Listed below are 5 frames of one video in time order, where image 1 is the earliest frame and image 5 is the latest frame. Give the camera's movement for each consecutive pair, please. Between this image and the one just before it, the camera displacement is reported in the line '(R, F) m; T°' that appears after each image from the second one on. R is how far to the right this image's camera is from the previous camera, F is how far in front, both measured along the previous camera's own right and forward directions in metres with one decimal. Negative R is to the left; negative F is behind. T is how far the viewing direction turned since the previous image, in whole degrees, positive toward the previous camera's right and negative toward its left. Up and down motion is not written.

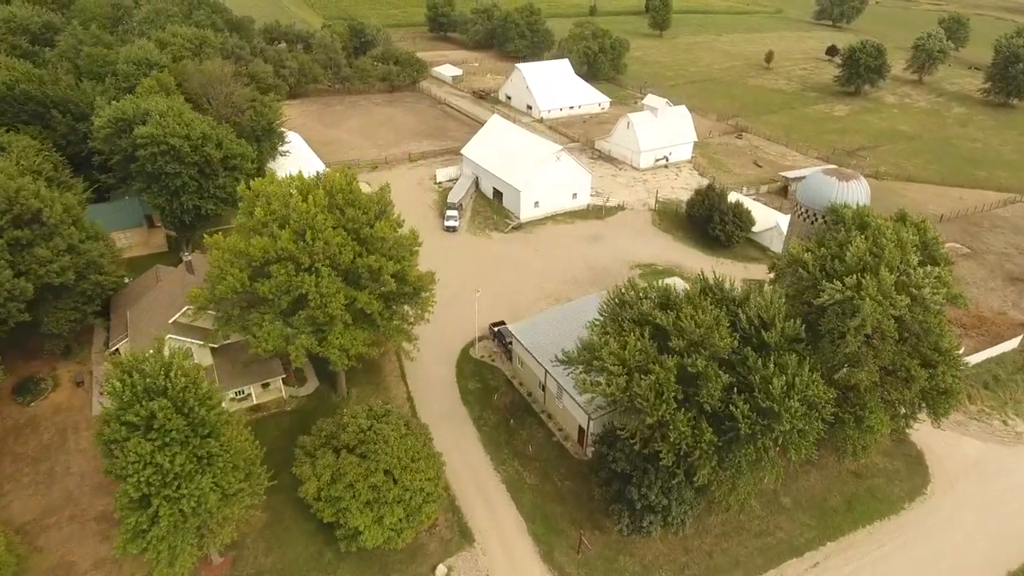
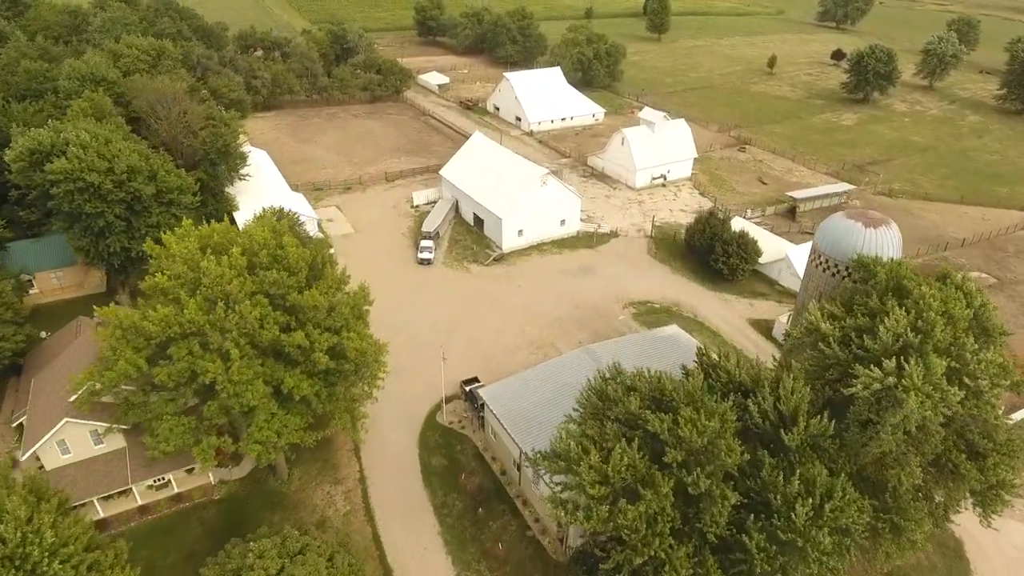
(+1.2, +4.8) m; 0°
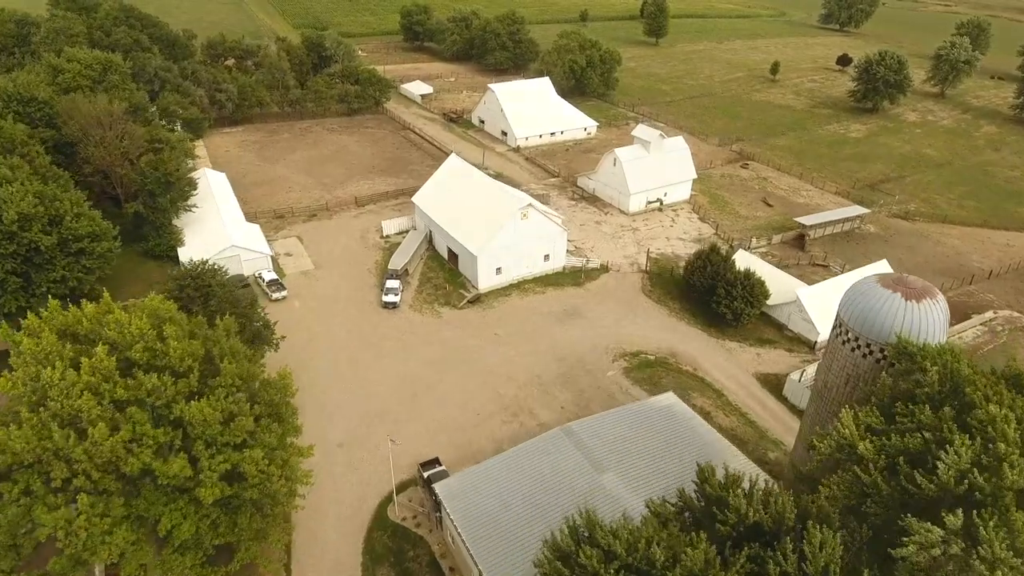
(+1.3, +5.1) m; 0°
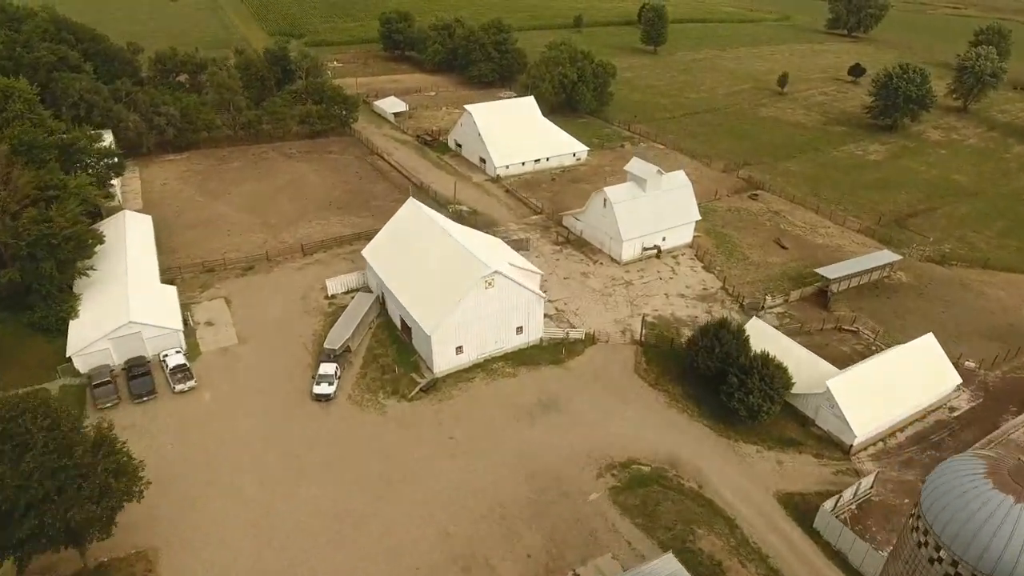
(+1.7, +7.7) m; 0°
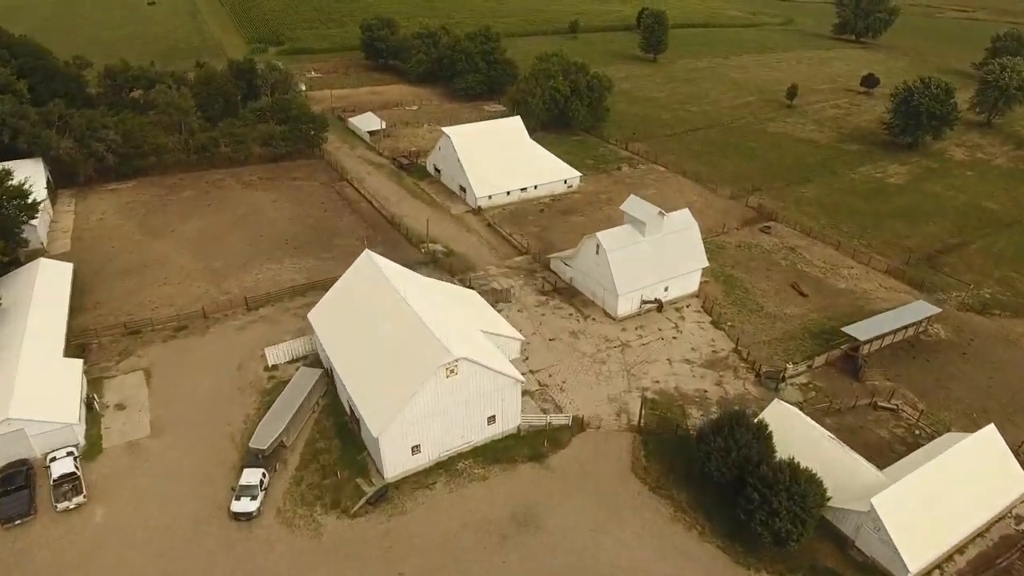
(+1.2, +6.3) m; 0°
